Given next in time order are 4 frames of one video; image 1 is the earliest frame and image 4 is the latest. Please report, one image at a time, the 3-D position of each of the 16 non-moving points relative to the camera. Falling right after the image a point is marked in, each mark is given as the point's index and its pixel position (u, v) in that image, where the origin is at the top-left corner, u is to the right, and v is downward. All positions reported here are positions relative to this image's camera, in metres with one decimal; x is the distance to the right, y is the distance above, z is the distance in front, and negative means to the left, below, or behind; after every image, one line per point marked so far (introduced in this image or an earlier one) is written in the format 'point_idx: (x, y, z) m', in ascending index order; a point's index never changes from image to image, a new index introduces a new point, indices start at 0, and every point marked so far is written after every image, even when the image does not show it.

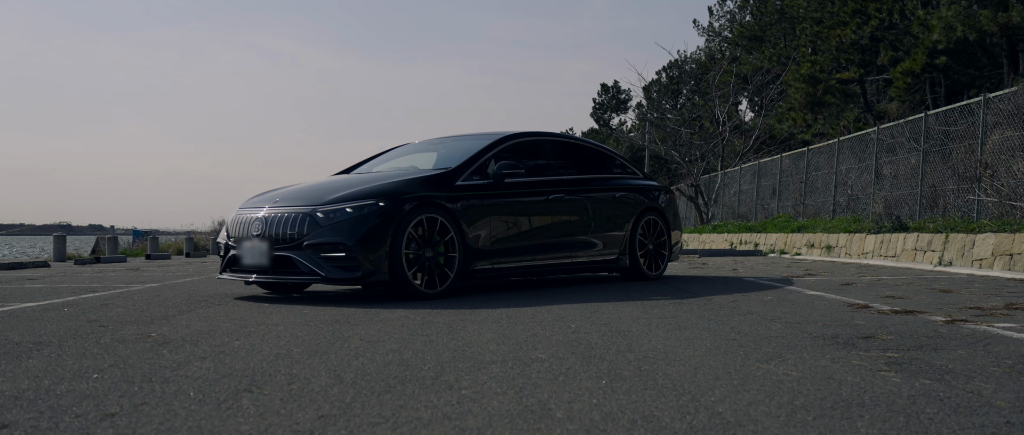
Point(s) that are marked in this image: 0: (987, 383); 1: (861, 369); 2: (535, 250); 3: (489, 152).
0: (+1.6, -0.6, +3.0) m
1: (+1.3, -0.6, +3.3) m
2: (+0.2, -0.3, +7.2) m
3: (-0.2, +0.5, +7.2) m
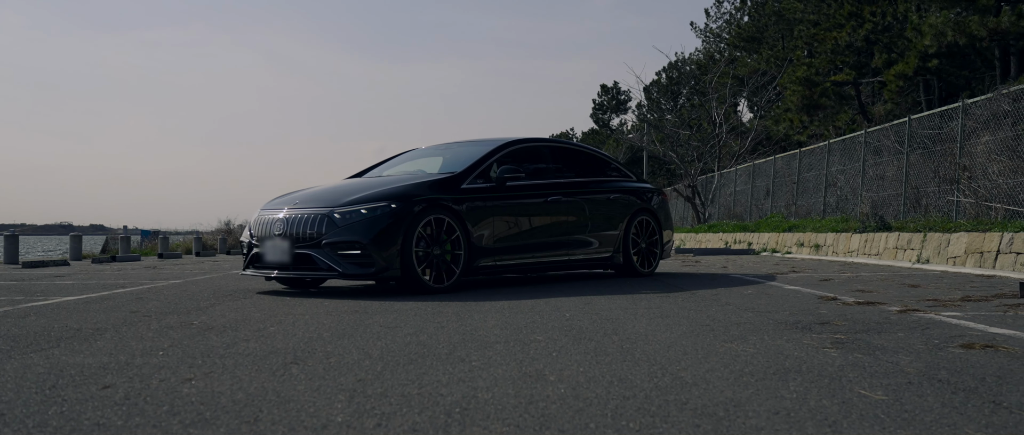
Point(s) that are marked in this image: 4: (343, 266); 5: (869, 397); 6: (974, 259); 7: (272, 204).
0: (+1.6, -0.6, +3.6) m
1: (+1.3, -0.6, +4.0) m
2: (+0.2, -0.3, +7.8) m
3: (-0.2, +0.5, +7.9) m
4: (-1.3, -0.4, +6.8) m
5: (+1.1, -0.6, +2.8) m
6: (+5.4, -0.5, +10.1) m
7: (-2.1, +0.1, +7.5) m
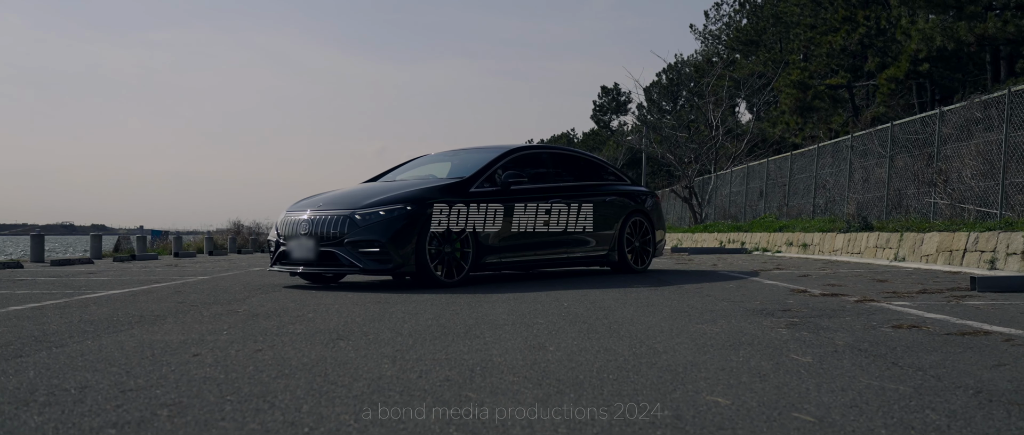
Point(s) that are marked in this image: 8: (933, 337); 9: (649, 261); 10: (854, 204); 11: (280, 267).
0: (+1.7, -0.6, +4.4) m
1: (+1.4, -0.6, +4.7) m
2: (+0.2, -0.3, +8.6) m
3: (-0.1, +0.5, +8.6) m
4: (-1.3, -0.4, +7.5) m
5: (+1.2, -0.6, +3.5) m
6: (+5.4, -0.5, +10.9) m
7: (-2.0, +0.1, +8.3) m
8: (+2.0, -0.6, +4.2) m
9: (+1.6, -0.5, +9.9) m
10: (+6.6, +0.3, +16.8) m
11: (-2.2, -0.5, +8.1) m
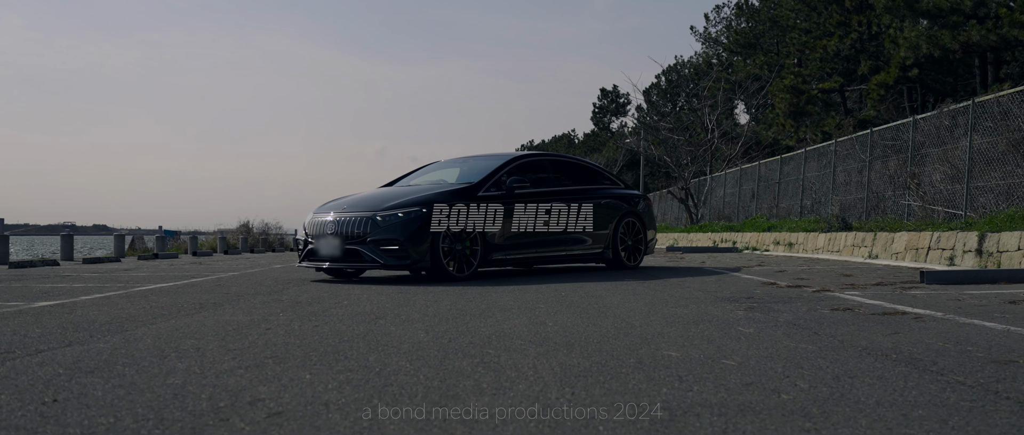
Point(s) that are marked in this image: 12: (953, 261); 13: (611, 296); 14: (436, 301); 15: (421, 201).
0: (+1.7, -0.6, +5.4) m
1: (+1.4, -0.6, +5.7) m
2: (+0.3, -0.3, +9.6) m
3: (-0.1, +0.5, +9.6) m
4: (-1.2, -0.4, +8.5) m
5: (+1.2, -0.6, +4.5) m
6: (+5.5, -0.5, +11.9) m
7: (-2.0, +0.1, +9.3) m
8: (+2.1, -0.6, +5.2) m
9: (+1.6, -0.5, +10.9) m
10: (+6.6, +0.2, +17.8) m
11: (-2.1, -0.5, +9.1) m
12: (+5.5, -0.5, +10.9) m
13: (+0.8, -0.6, +7.0) m
14: (-0.6, -0.6, +6.7) m
15: (-0.9, +0.2, +8.7) m
